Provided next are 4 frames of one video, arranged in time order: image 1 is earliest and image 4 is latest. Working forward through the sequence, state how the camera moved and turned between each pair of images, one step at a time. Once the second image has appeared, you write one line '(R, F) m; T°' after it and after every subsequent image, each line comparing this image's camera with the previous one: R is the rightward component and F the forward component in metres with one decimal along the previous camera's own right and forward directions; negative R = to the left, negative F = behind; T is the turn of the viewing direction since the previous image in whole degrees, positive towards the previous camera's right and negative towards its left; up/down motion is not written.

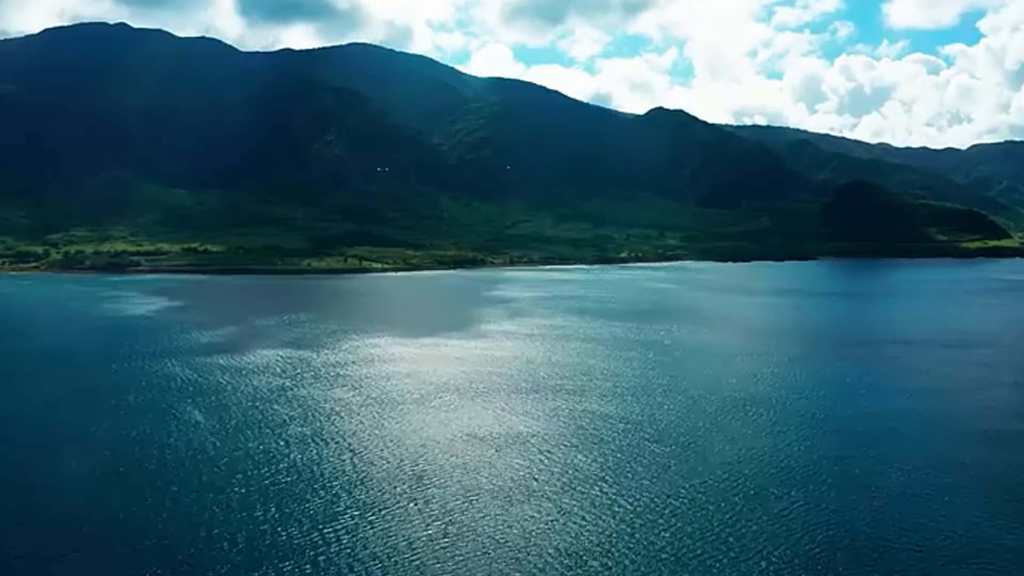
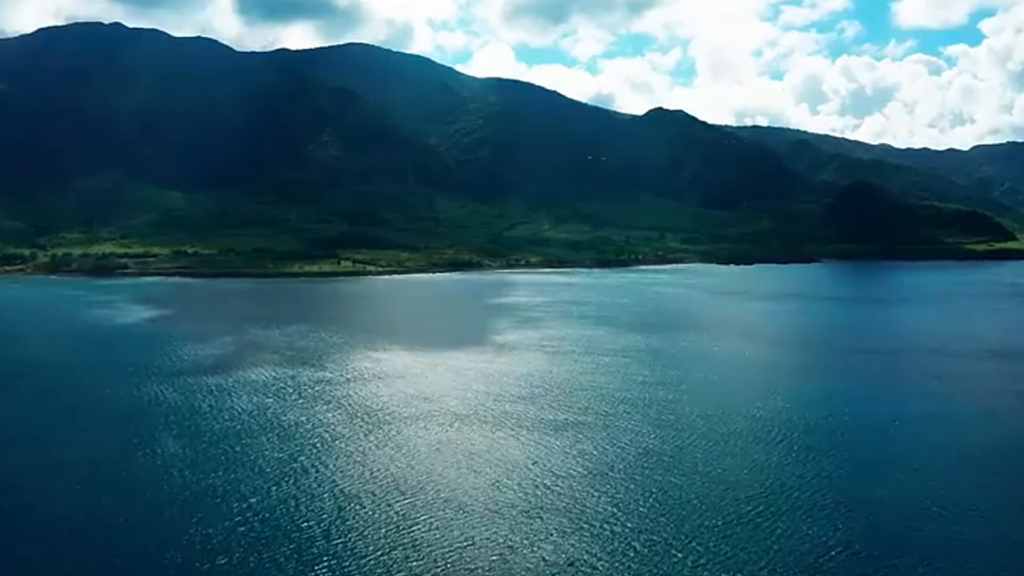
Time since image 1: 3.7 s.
(0.0, +3.8) m; 0°
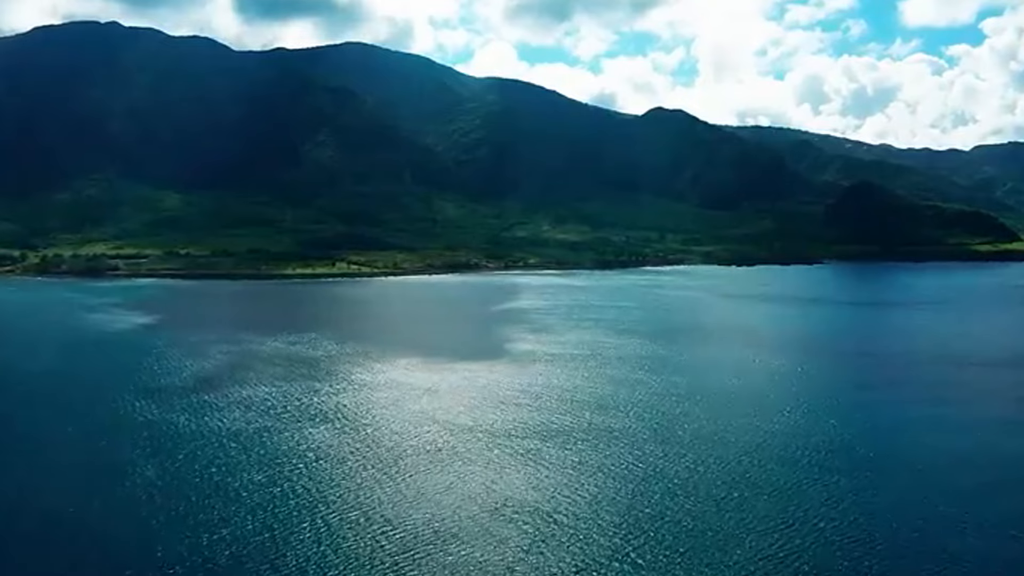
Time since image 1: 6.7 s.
(-0.1, +2.6) m; 0°
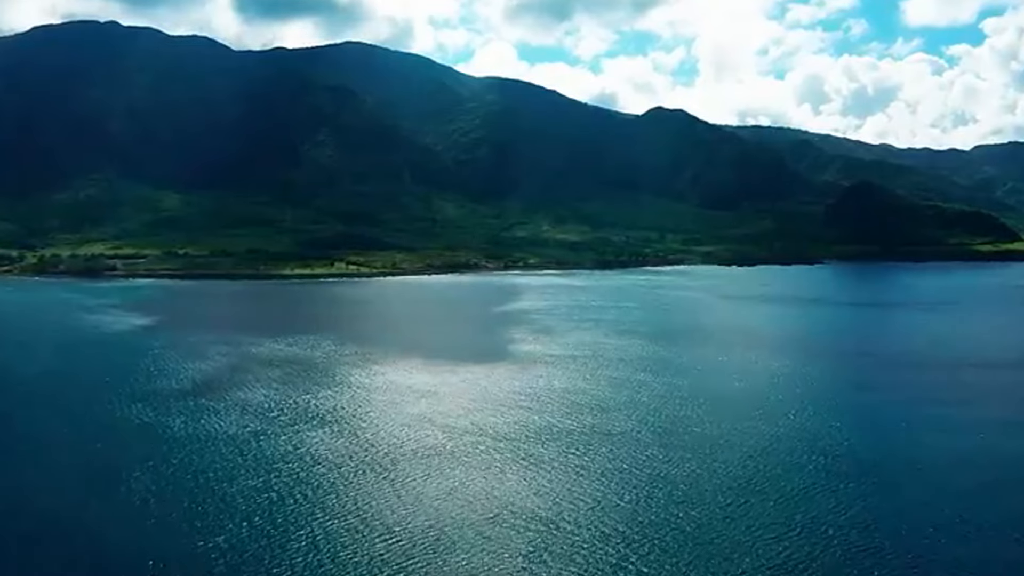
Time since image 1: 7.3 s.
(0.0, +0.5) m; 0°
